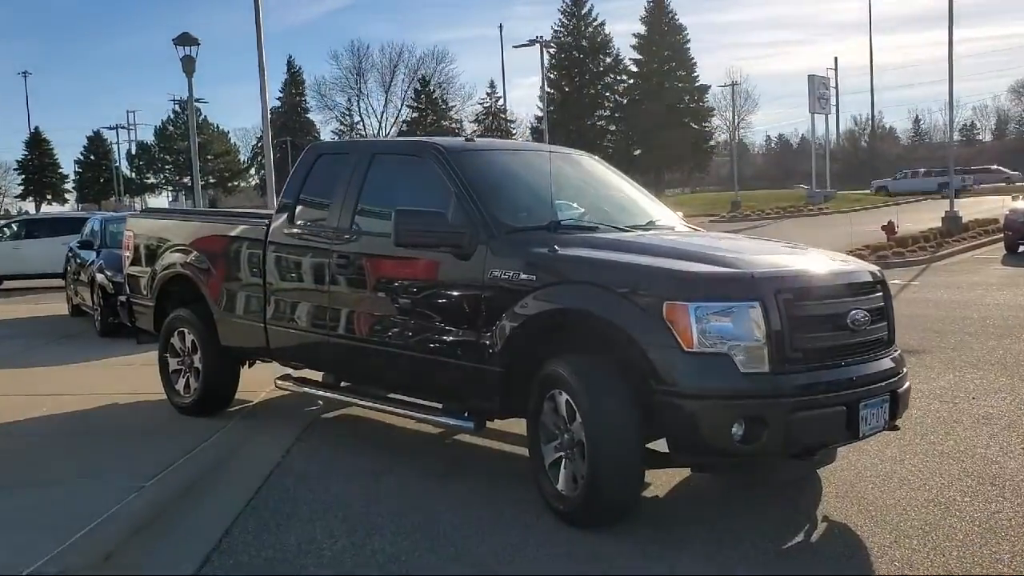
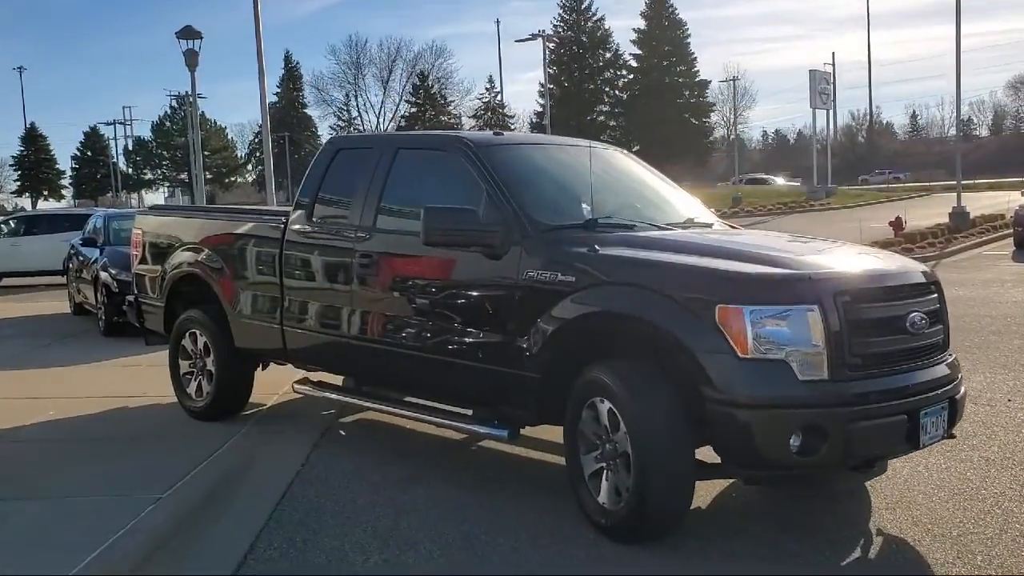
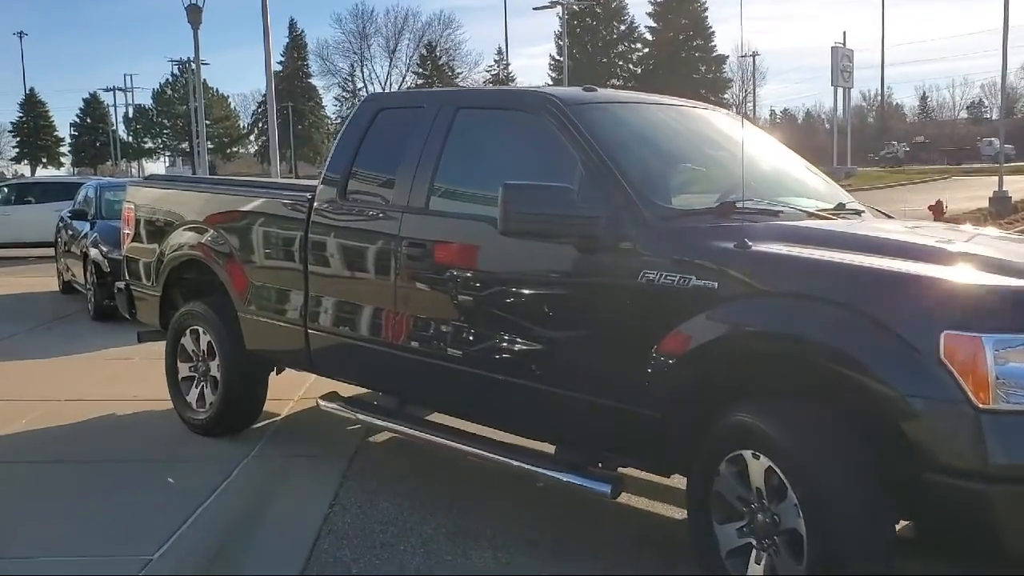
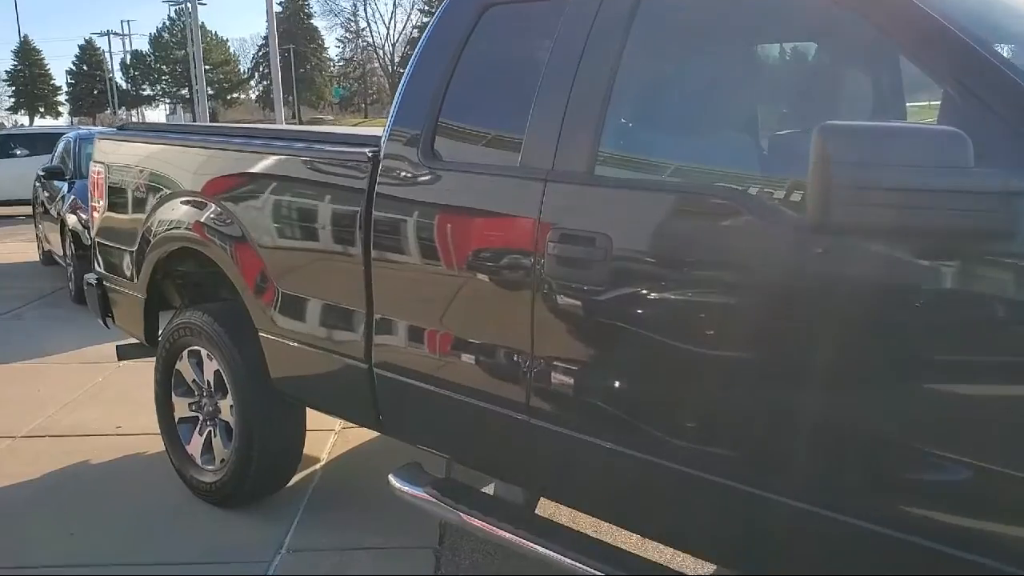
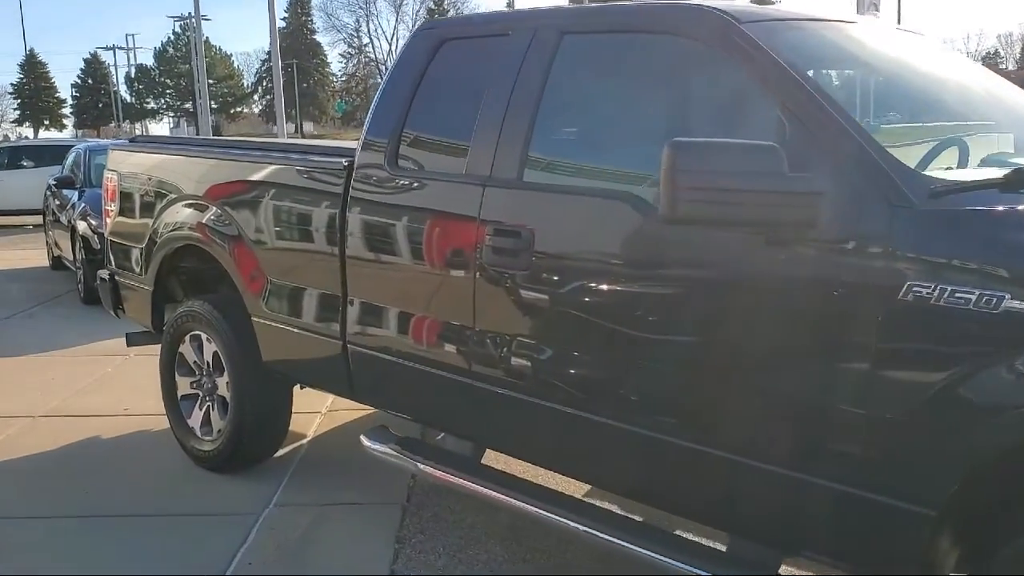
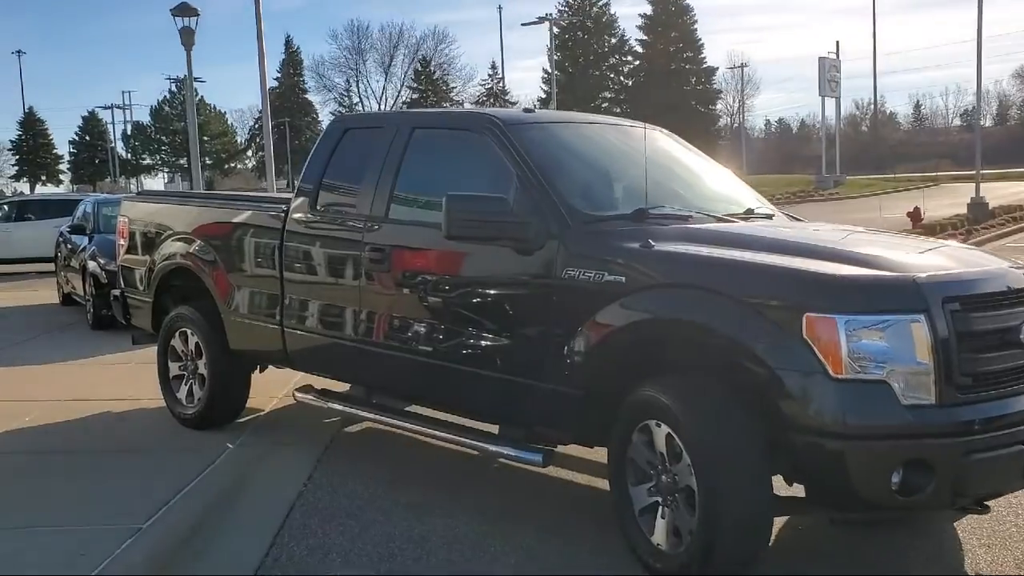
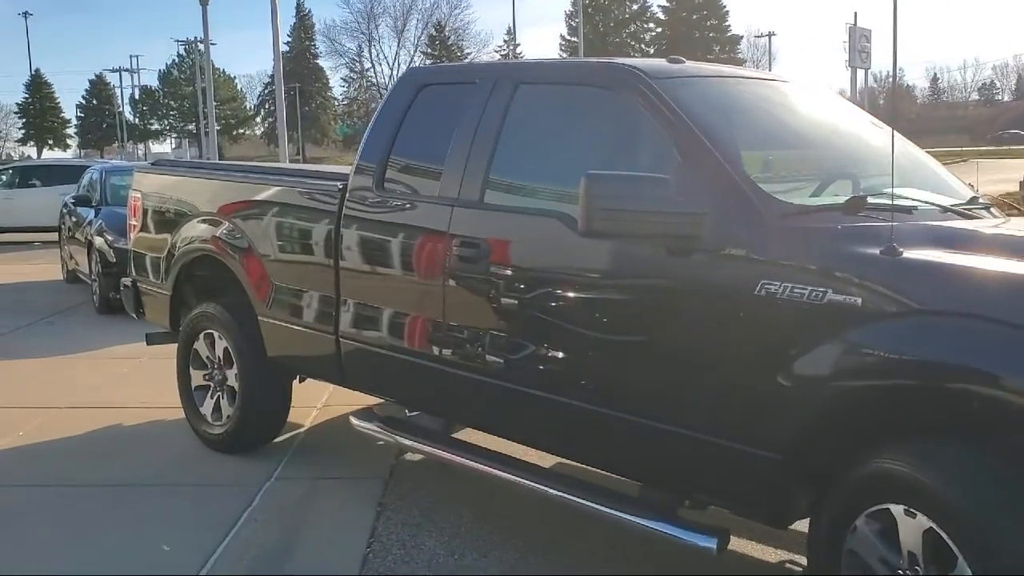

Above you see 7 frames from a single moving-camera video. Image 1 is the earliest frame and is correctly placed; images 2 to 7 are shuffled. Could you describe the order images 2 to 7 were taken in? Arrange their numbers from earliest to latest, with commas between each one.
2, 6, 3, 7, 5, 4
